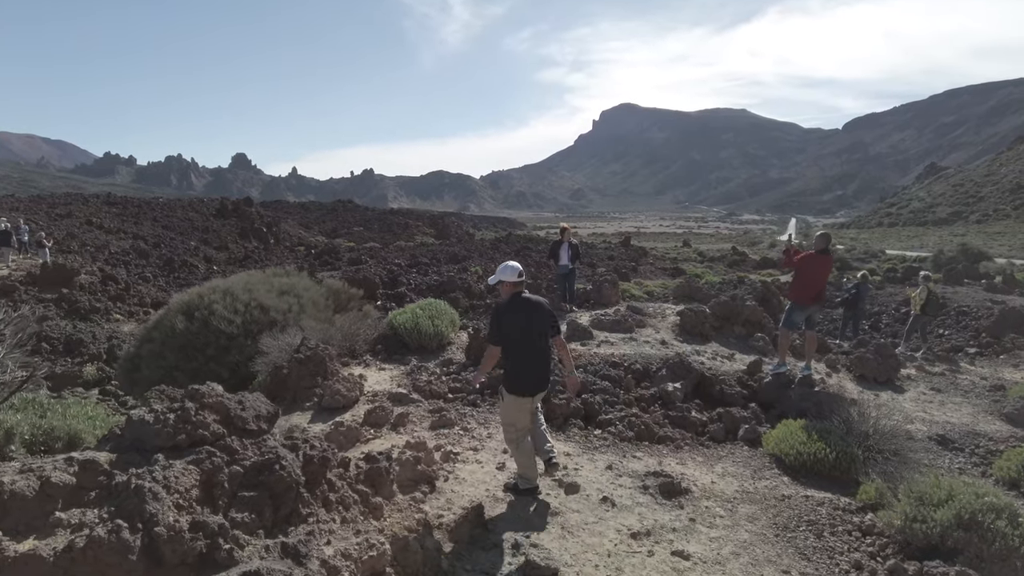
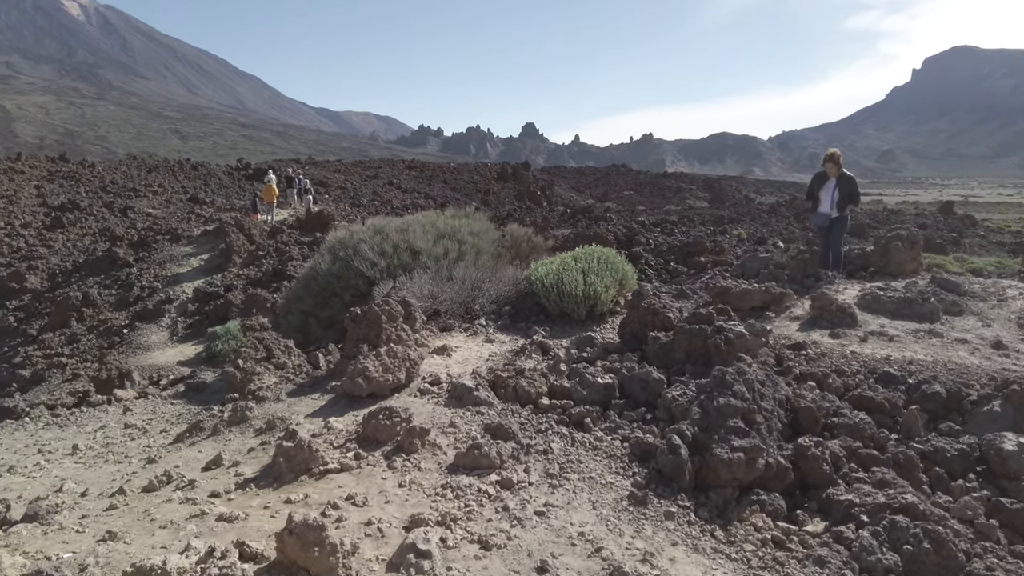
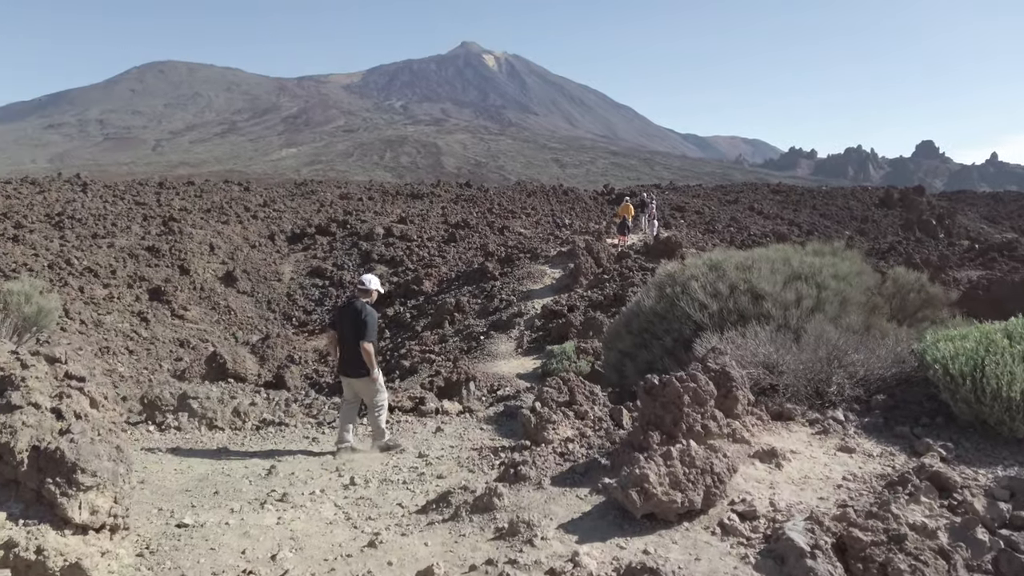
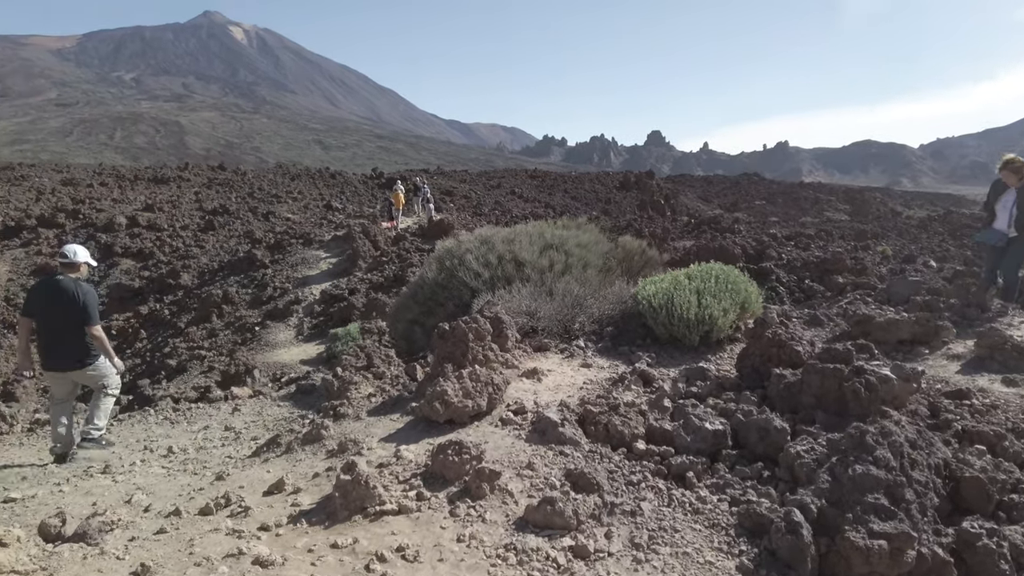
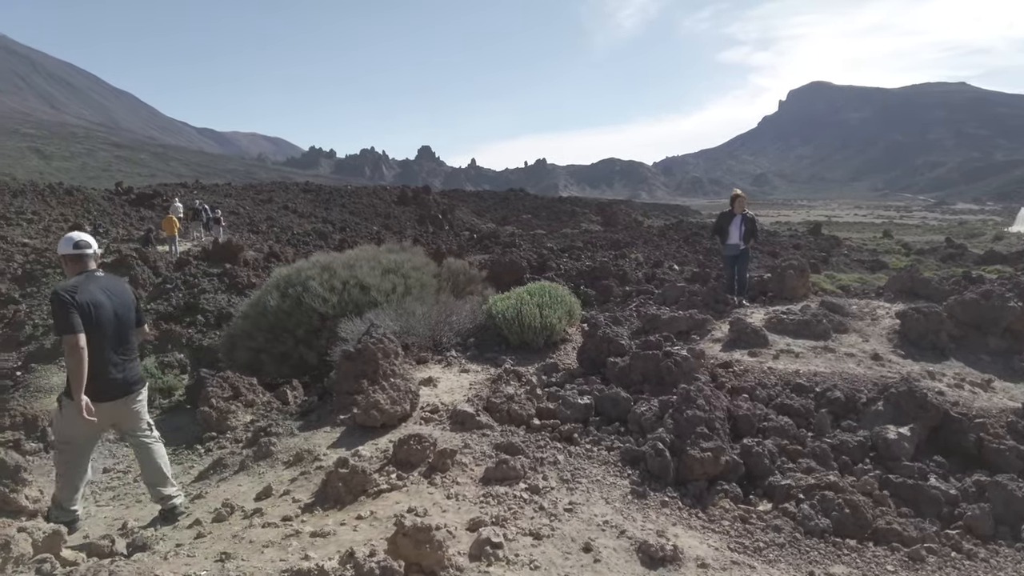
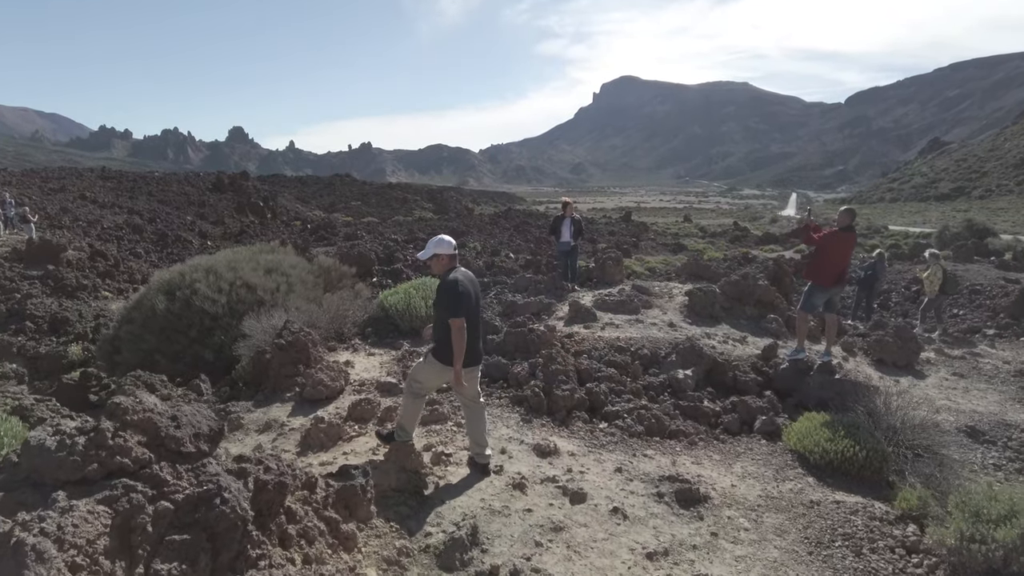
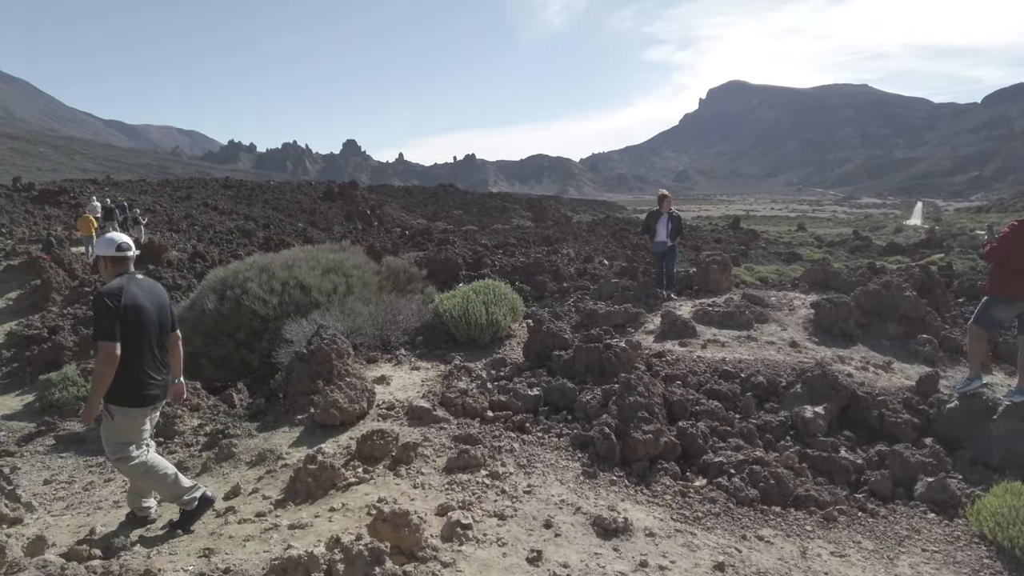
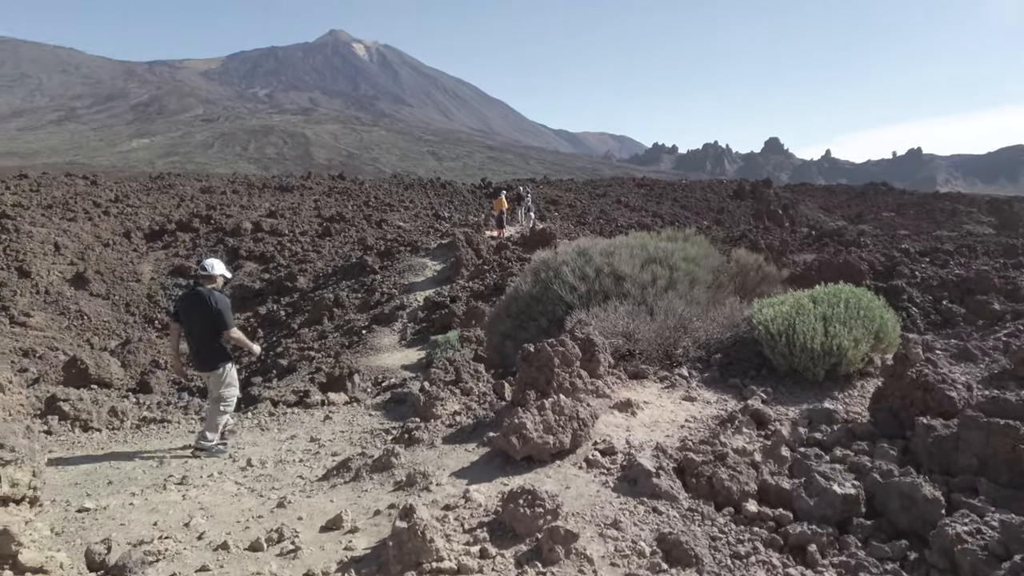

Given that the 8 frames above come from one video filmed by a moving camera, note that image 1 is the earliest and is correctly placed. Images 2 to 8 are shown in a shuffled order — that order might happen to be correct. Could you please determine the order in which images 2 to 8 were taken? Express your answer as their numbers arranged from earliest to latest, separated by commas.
6, 7, 5, 2, 4, 8, 3
